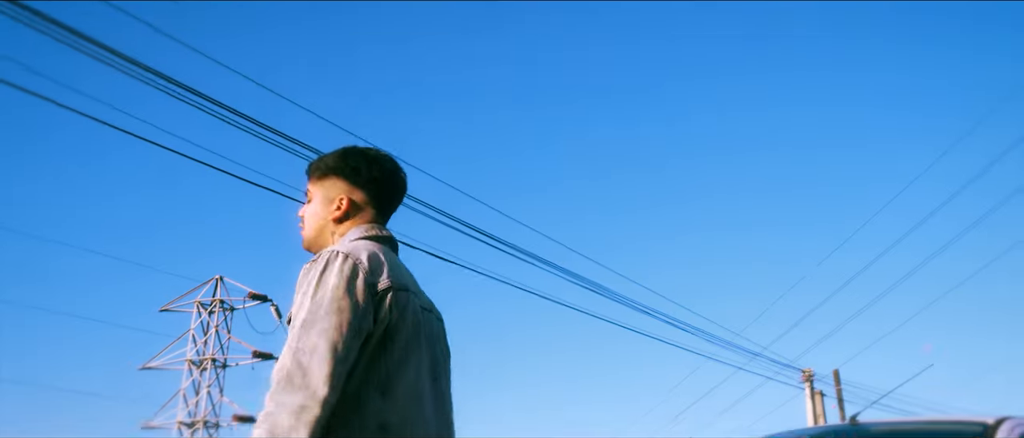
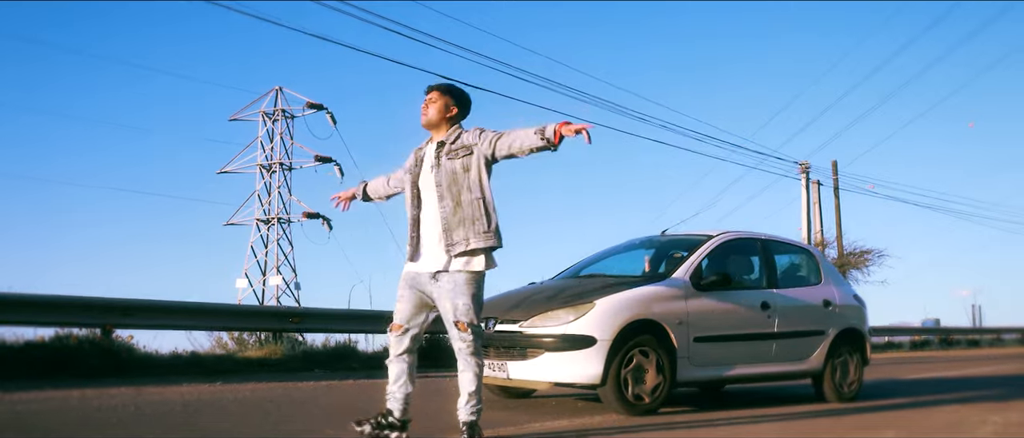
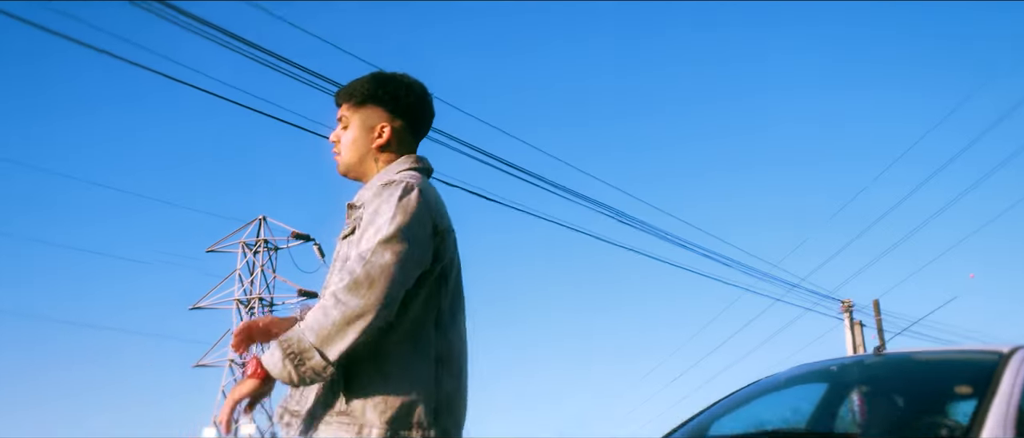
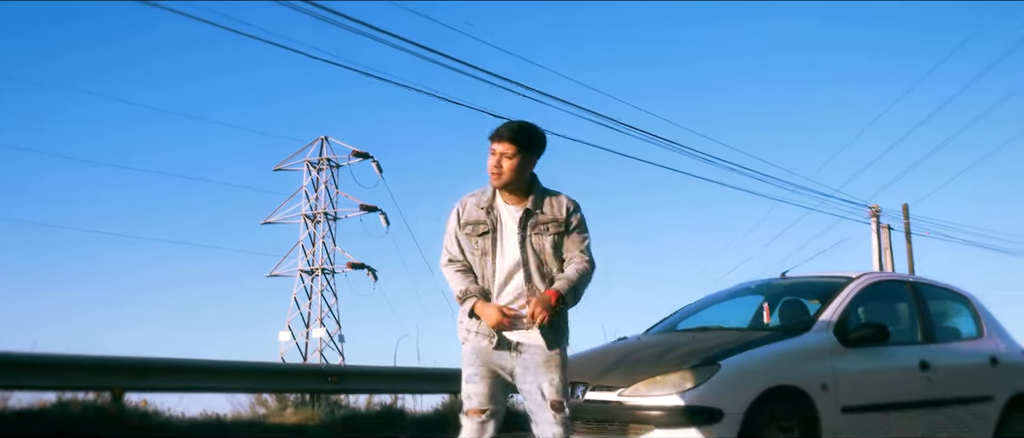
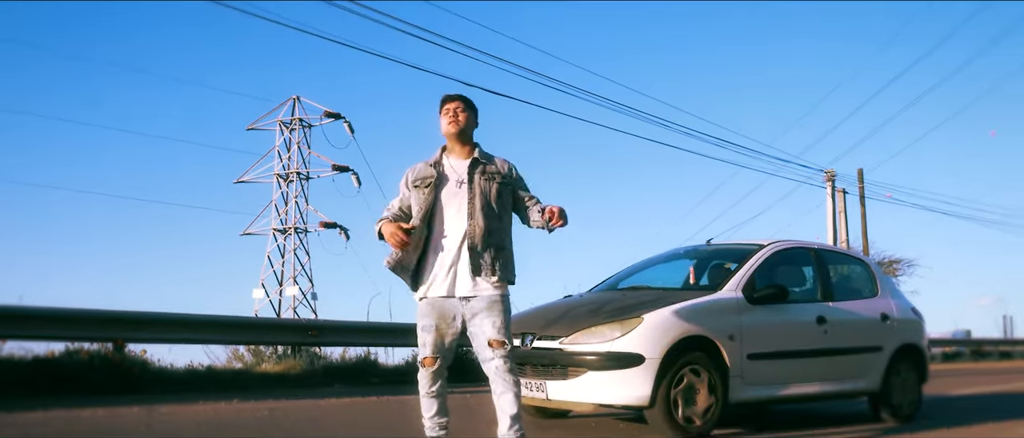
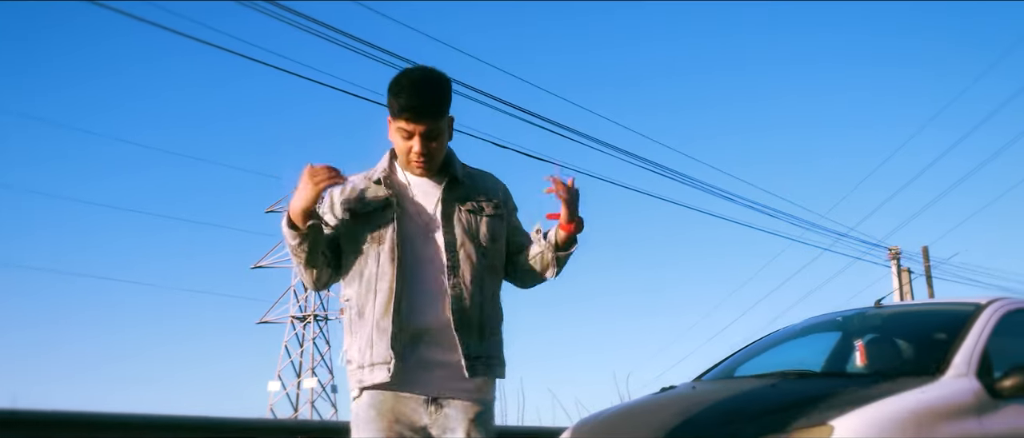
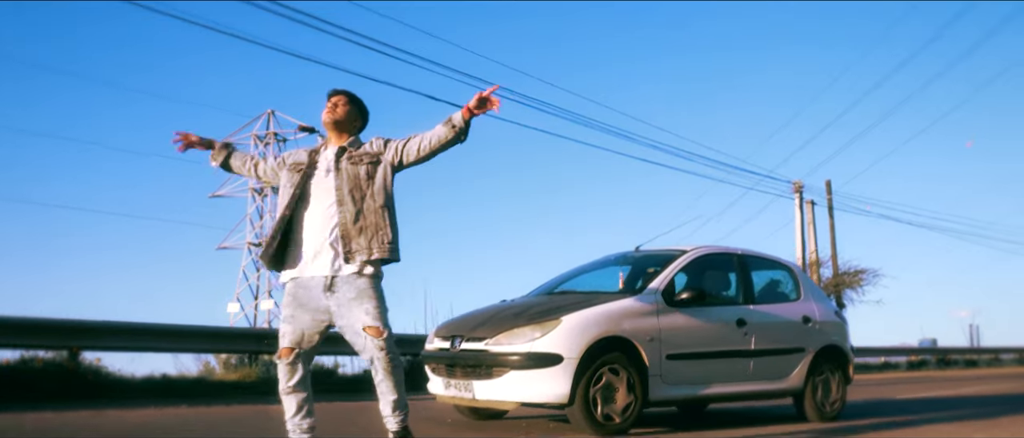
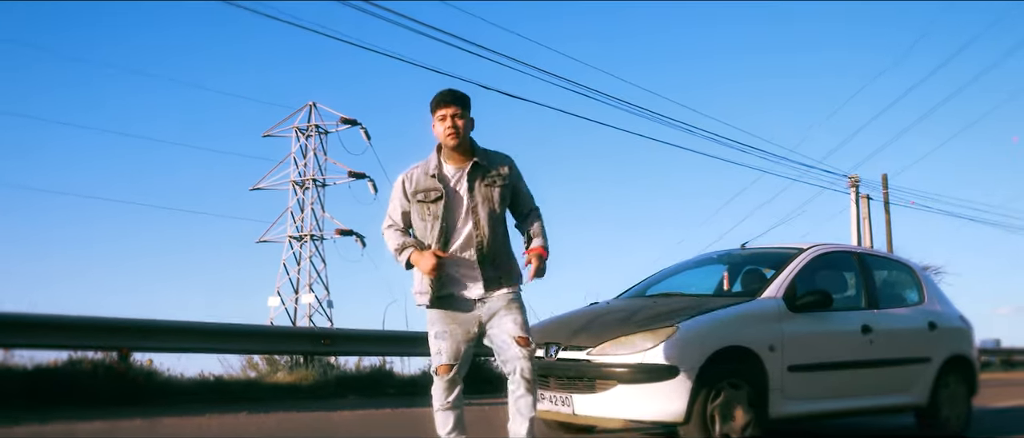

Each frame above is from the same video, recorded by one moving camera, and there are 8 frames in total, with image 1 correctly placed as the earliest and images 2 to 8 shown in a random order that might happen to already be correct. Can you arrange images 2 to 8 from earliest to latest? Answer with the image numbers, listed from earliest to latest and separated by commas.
3, 6, 4, 8, 5, 2, 7
